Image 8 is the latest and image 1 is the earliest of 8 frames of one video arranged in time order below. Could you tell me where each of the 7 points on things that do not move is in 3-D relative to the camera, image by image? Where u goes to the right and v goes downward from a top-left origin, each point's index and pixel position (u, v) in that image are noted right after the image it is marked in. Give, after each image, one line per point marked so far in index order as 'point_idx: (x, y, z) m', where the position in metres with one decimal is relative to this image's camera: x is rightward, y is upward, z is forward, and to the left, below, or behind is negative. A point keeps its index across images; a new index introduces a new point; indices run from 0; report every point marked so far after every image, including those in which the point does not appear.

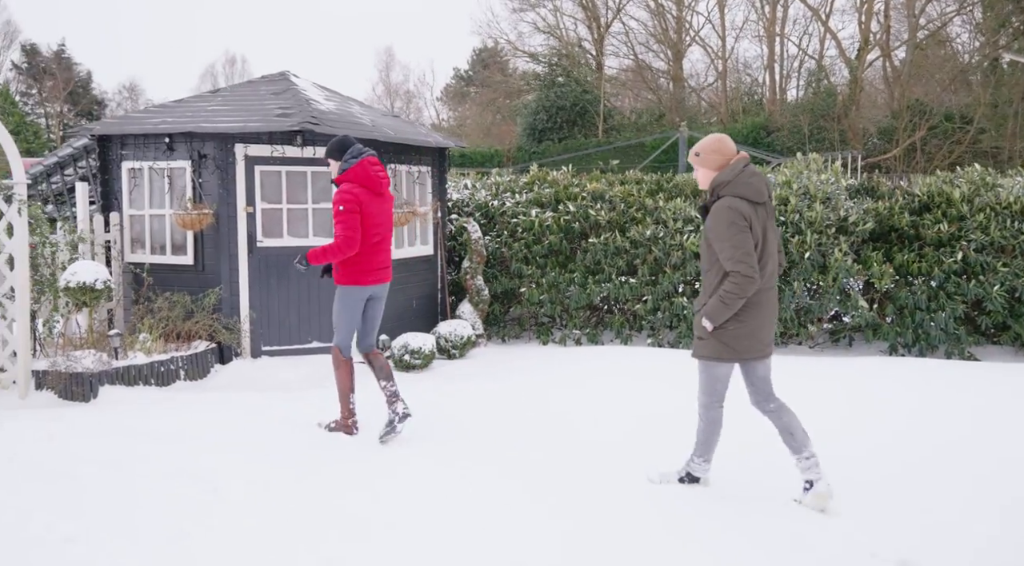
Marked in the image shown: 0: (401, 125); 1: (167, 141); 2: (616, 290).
0: (-1.3, +1.8, +9.3) m
1: (-3.4, +1.4, +8.2) m
2: (+1.1, -0.1, +9.1) m
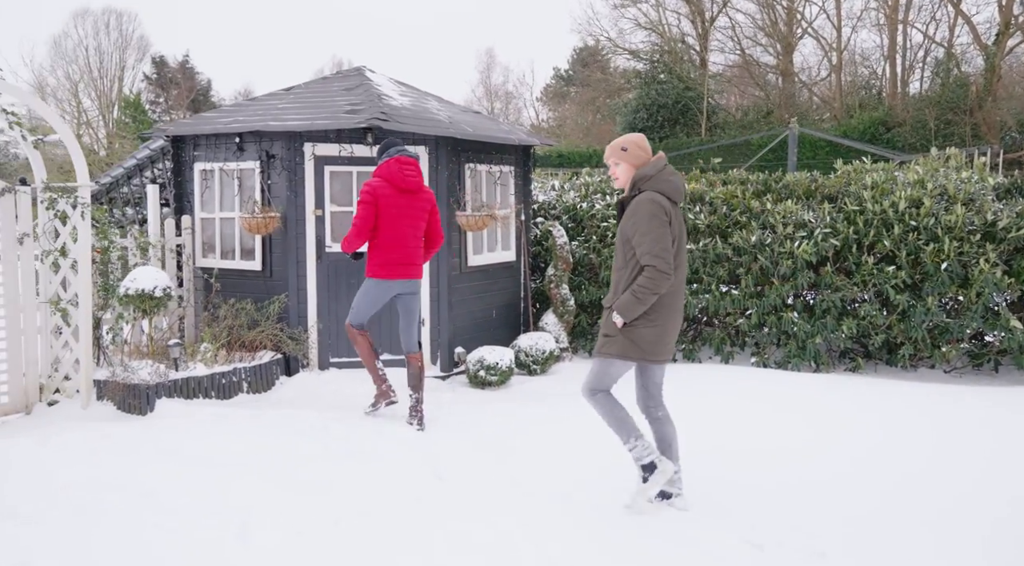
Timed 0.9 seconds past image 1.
0: (-0.3, +1.7, +8.7) m
1: (-2.6, +1.3, +7.8) m
2: (+2.0, -0.2, +8.2) m
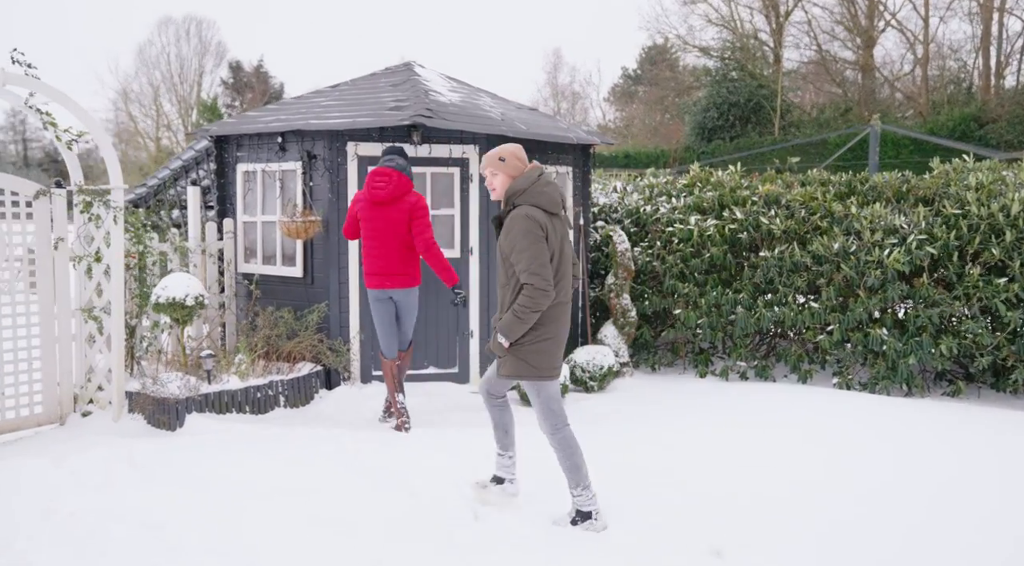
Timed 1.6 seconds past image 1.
0: (+0.3, +1.6, +8.1) m
1: (-2.1, +1.3, +7.5) m
2: (+2.5, -0.3, +7.4) m
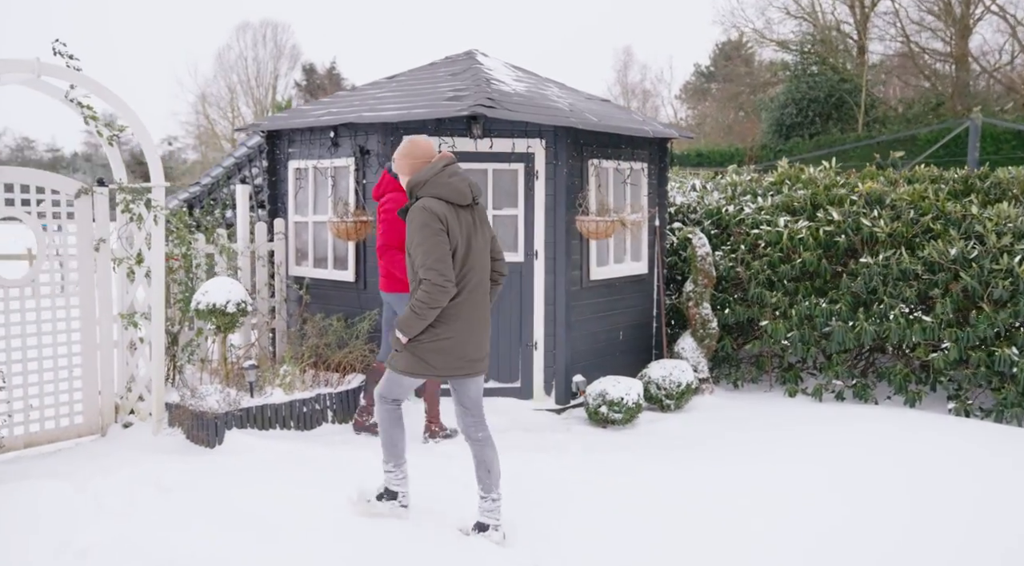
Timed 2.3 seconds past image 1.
0: (+0.9, +1.6, +7.4) m
1: (-1.5, +1.2, +7.0) m
2: (+3.1, -0.4, +6.6) m
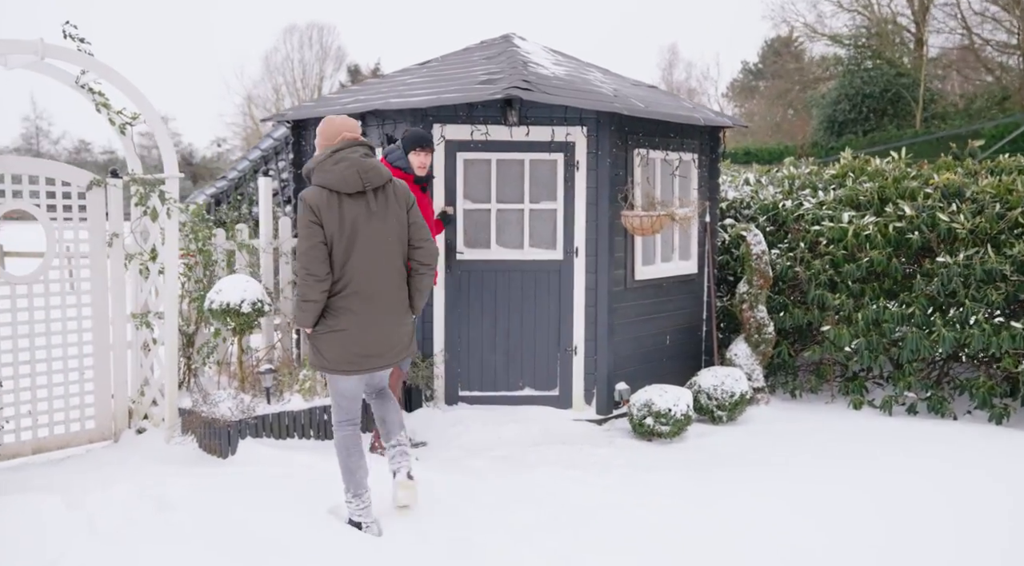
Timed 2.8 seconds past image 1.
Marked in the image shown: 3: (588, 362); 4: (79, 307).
0: (+1.2, +1.5, +6.9) m
1: (-1.2, +1.3, +6.6) m
2: (+3.3, -0.4, +5.9) m
3: (+0.6, -0.6, +6.4) m
4: (-3.0, -0.2, +5.8) m
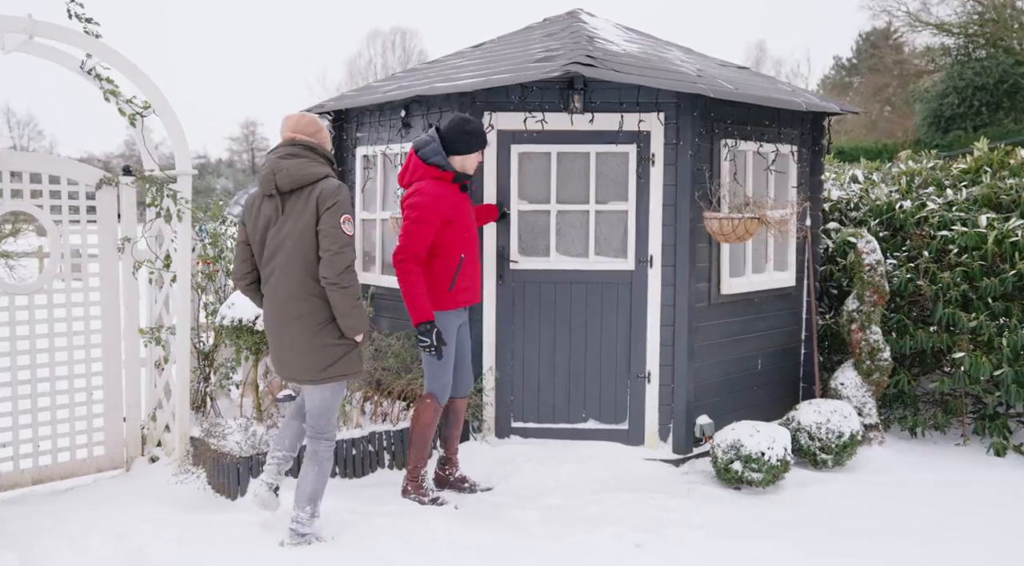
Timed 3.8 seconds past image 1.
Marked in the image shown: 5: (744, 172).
0: (+1.7, +1.4, +5.9) m
1: (-0.8, +1.2, +5.8) m
2: (+3.7, -0.5, +4.7) m
3: (+1.0, -0.7, +5.4) m
4: (-2.6, -0.2, +5.1) m
5: (+1.6, +0.8, +5.7) m
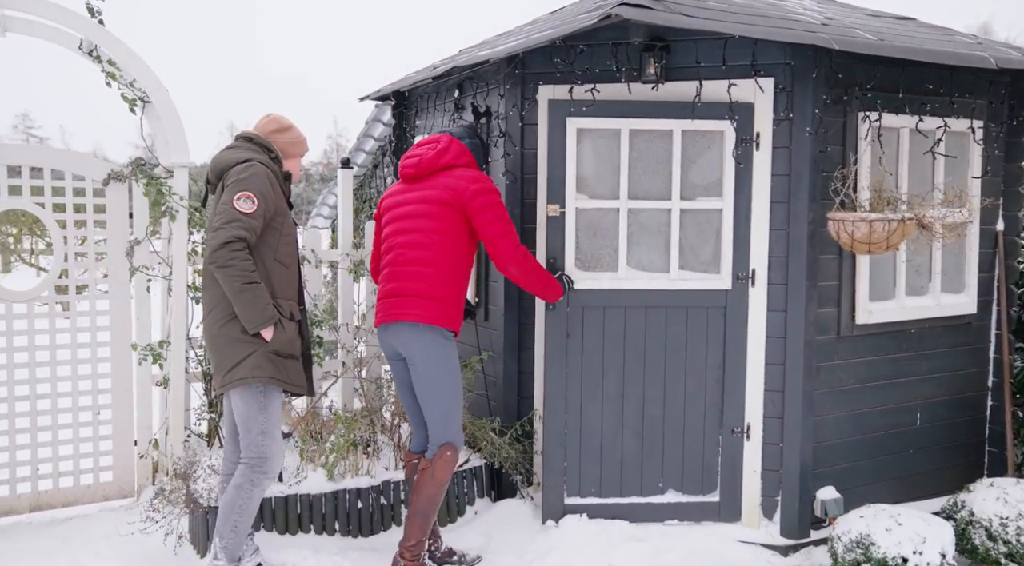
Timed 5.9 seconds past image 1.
0: (+2.1, +1.3, +4.3) m
1: (-0.3, +1.1, +4.8) m
2: (+3.7, -0.7, +2.6) m
3: (+1.2, -0.8, +4.0) m
4: (-2.3, -0.3, +4.6) m
5: (+1.9, +0.6, +4.1) m
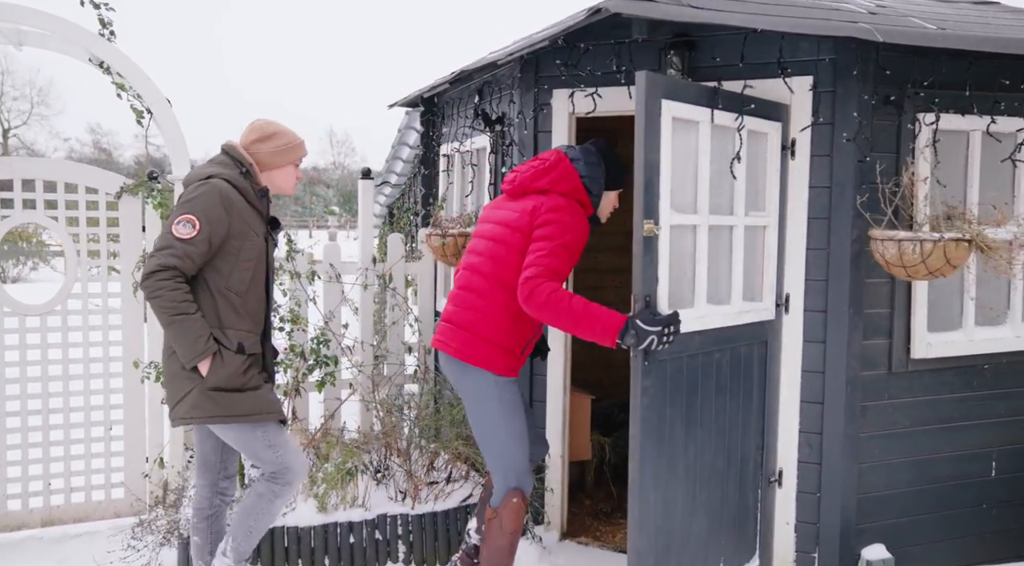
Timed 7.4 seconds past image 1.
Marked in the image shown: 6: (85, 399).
0: (+2.1, +1.2, +3.7) m
1: (-0.2, +1.0, +4.5) m
2: (+3.5, -0.8, +1.9) m
3: (+1.2, -0.9, +3.5) m
4: (-2.2, -0.3, +4.5) m
5: (+1.9, +0.5, +3.6) m
6: (-2.4, -0.6, +4.6) m
